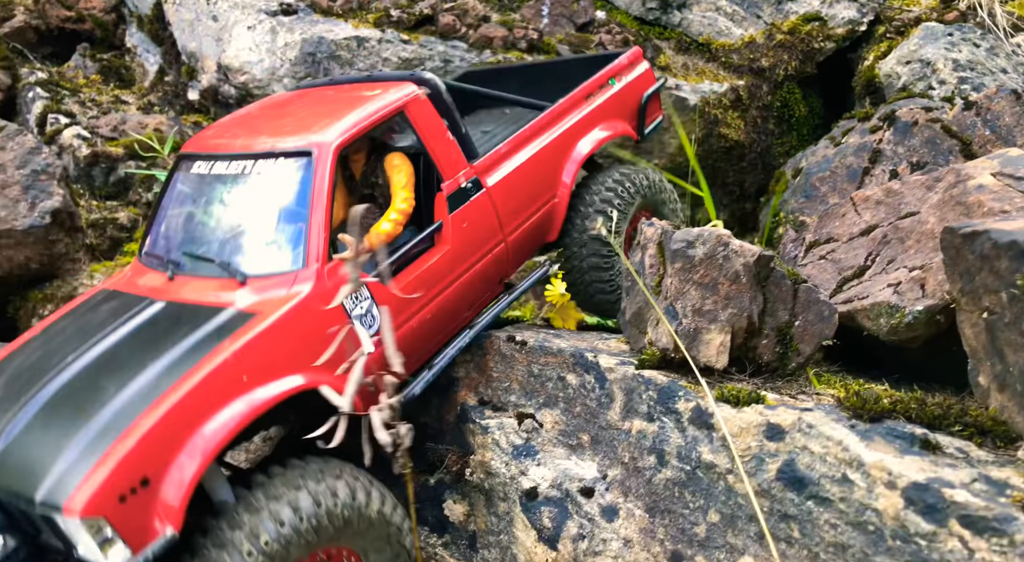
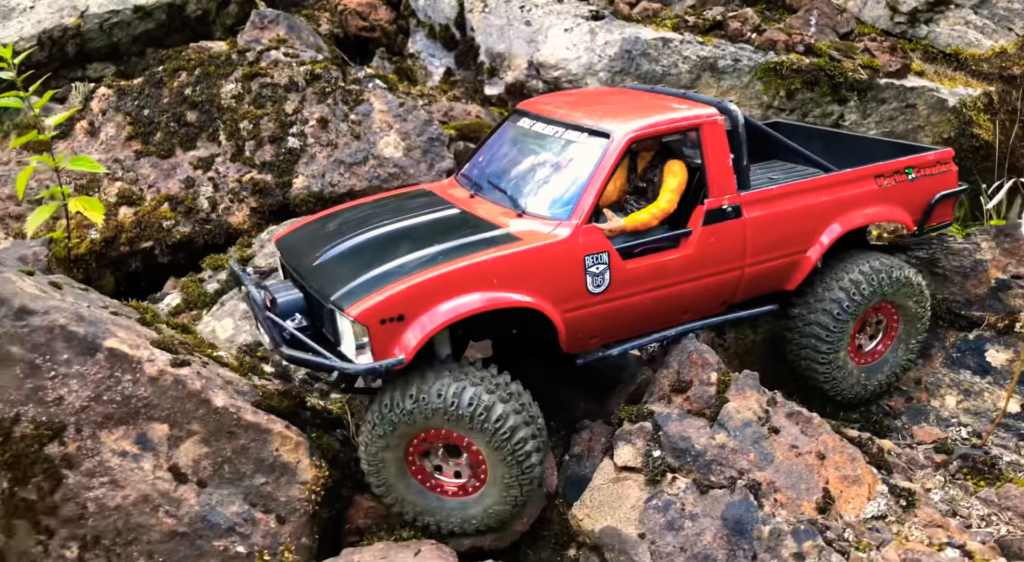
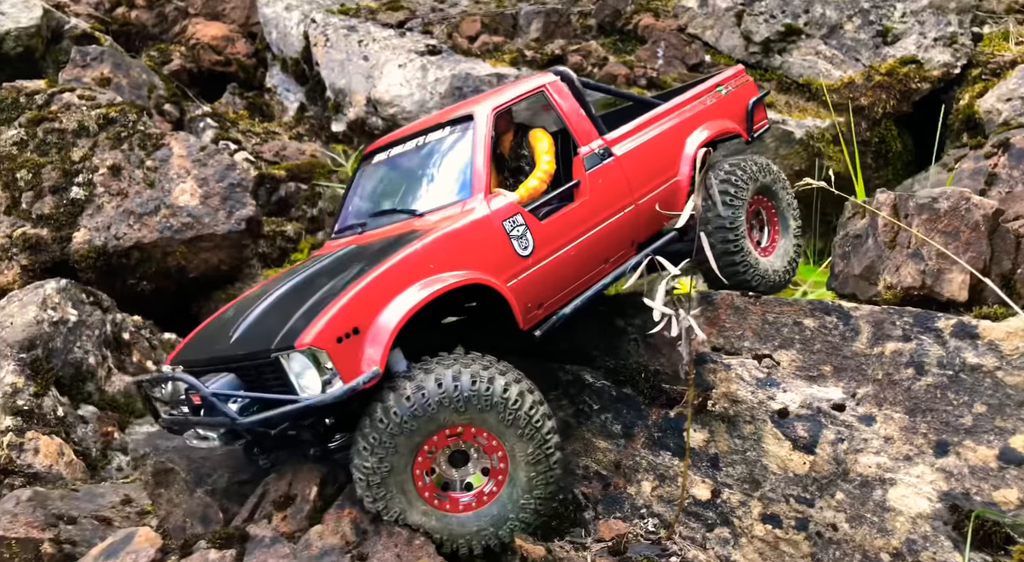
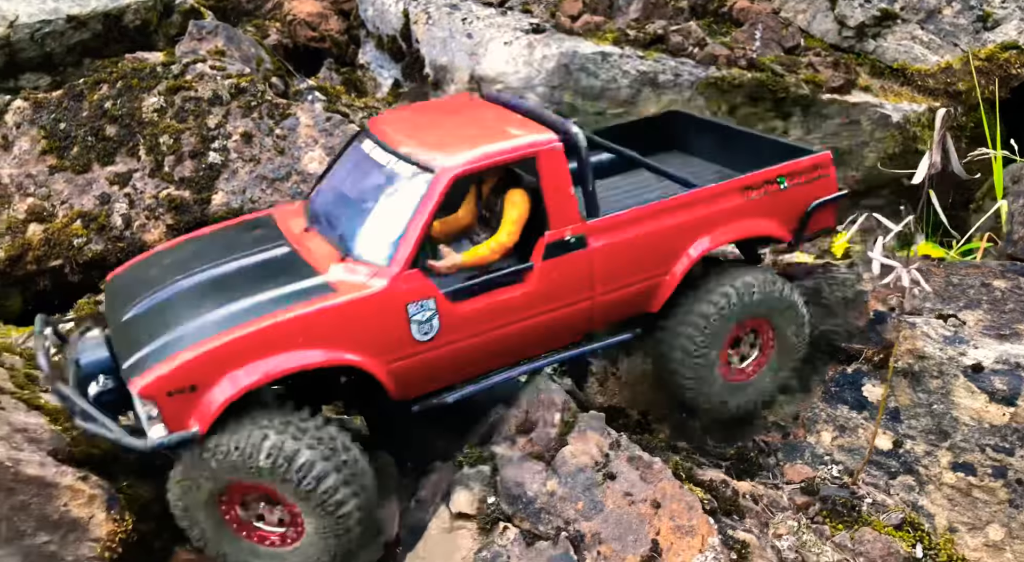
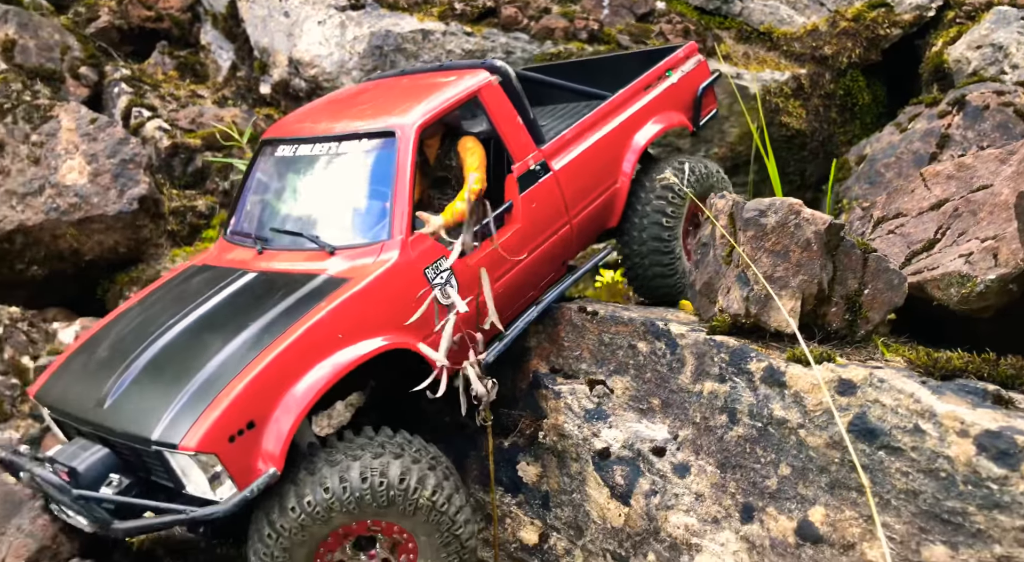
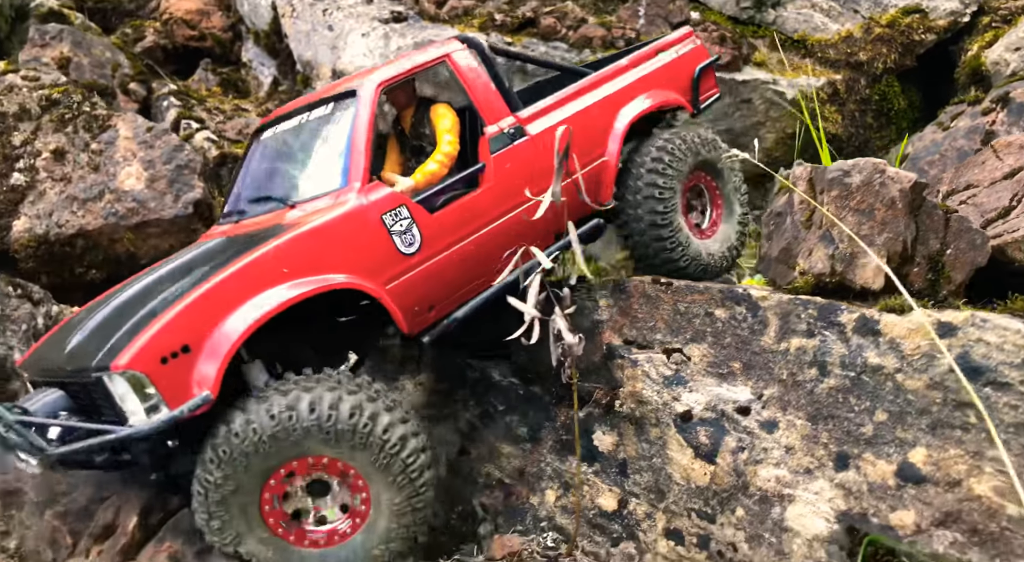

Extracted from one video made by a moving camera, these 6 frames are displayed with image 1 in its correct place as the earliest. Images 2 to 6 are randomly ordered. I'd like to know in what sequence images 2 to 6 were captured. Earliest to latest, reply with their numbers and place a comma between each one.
5, 6, 3, 4, 2
